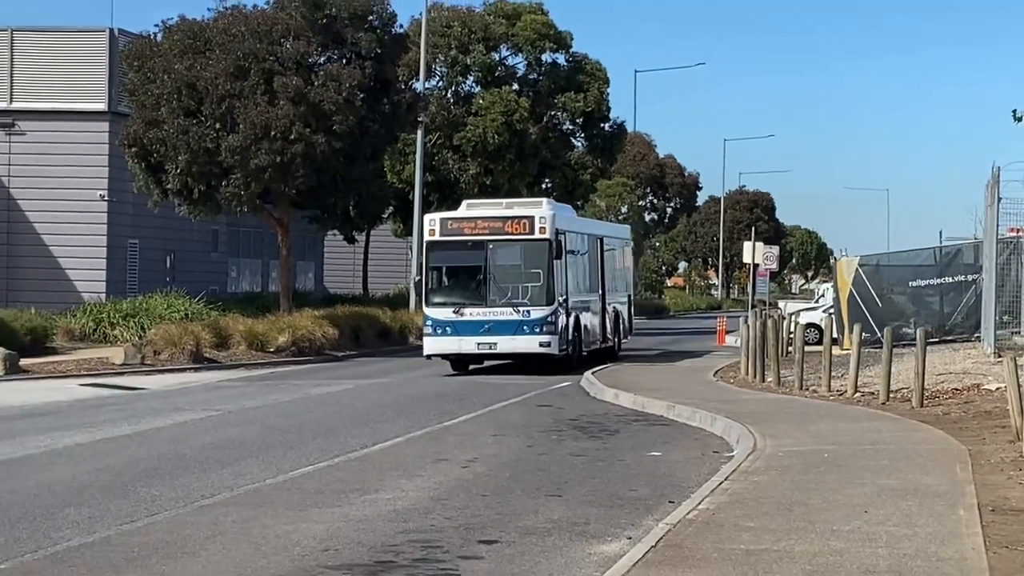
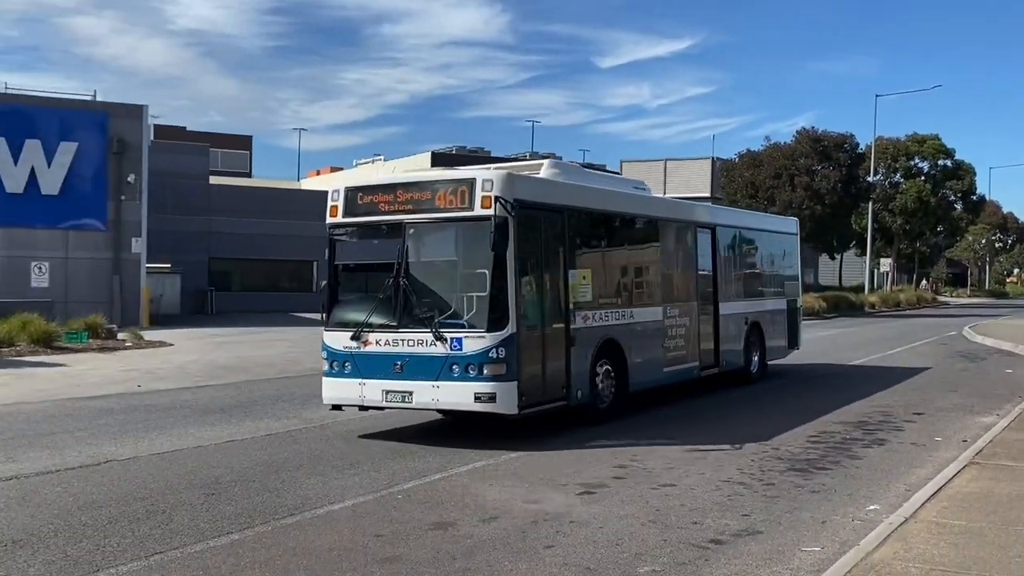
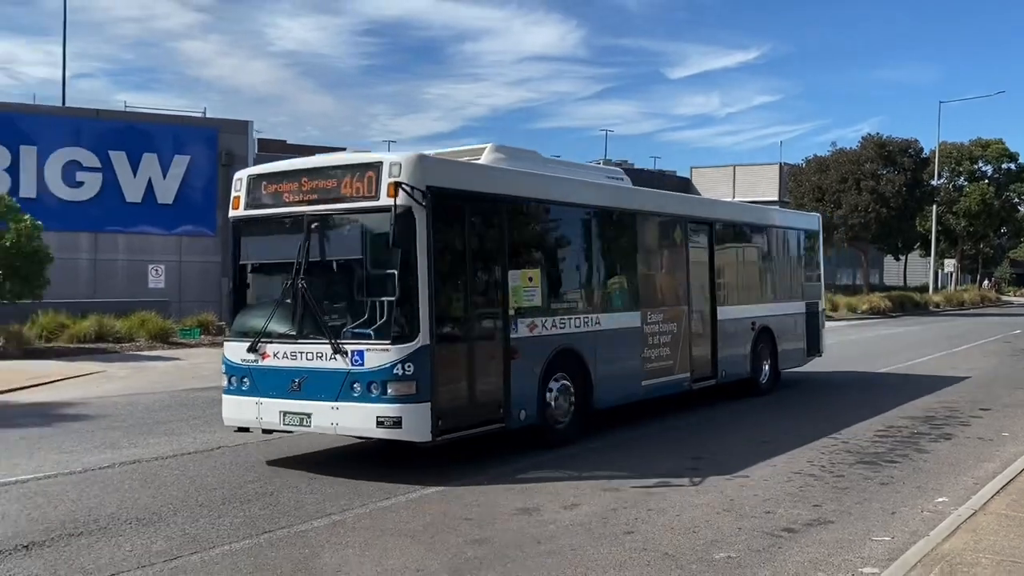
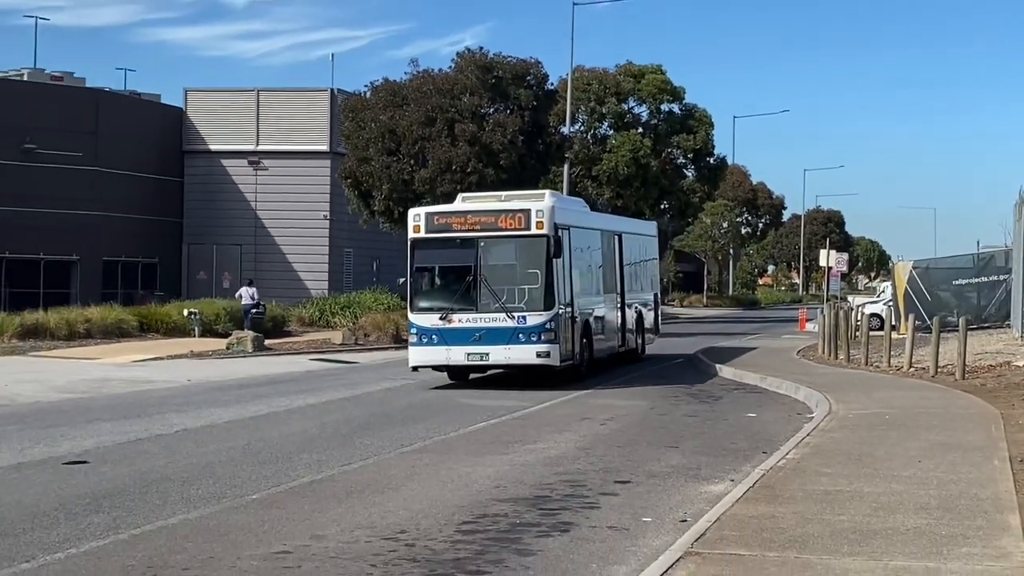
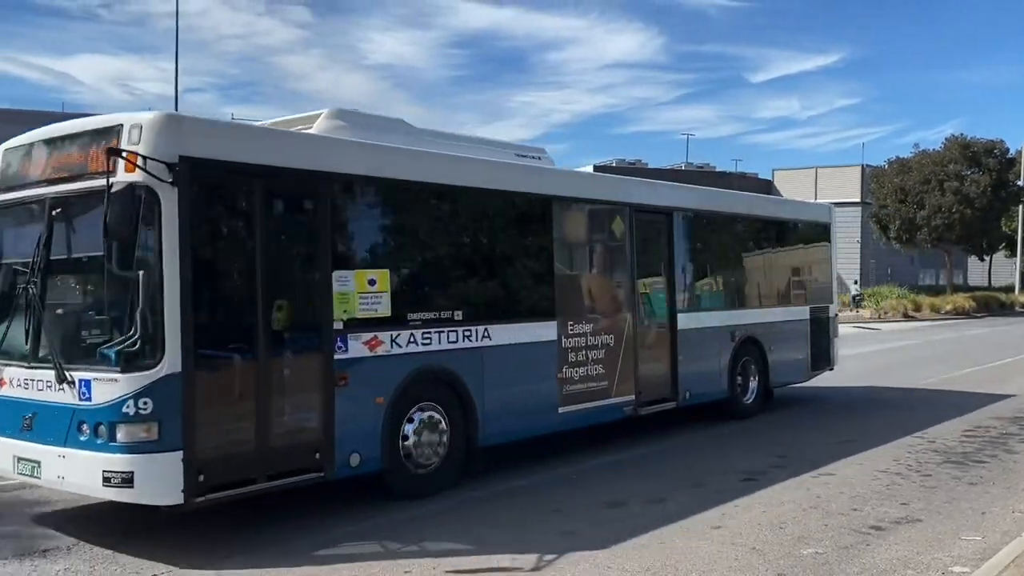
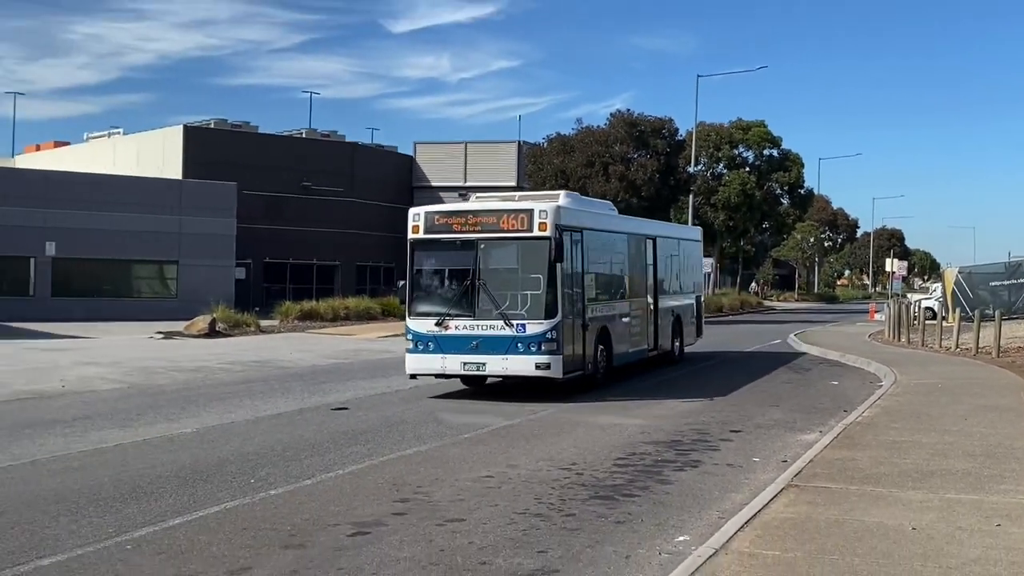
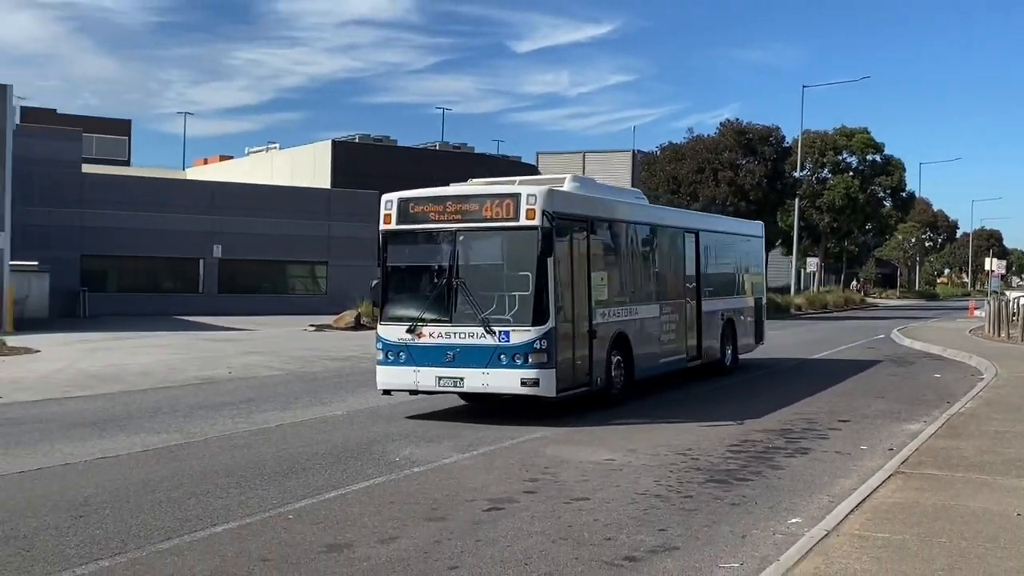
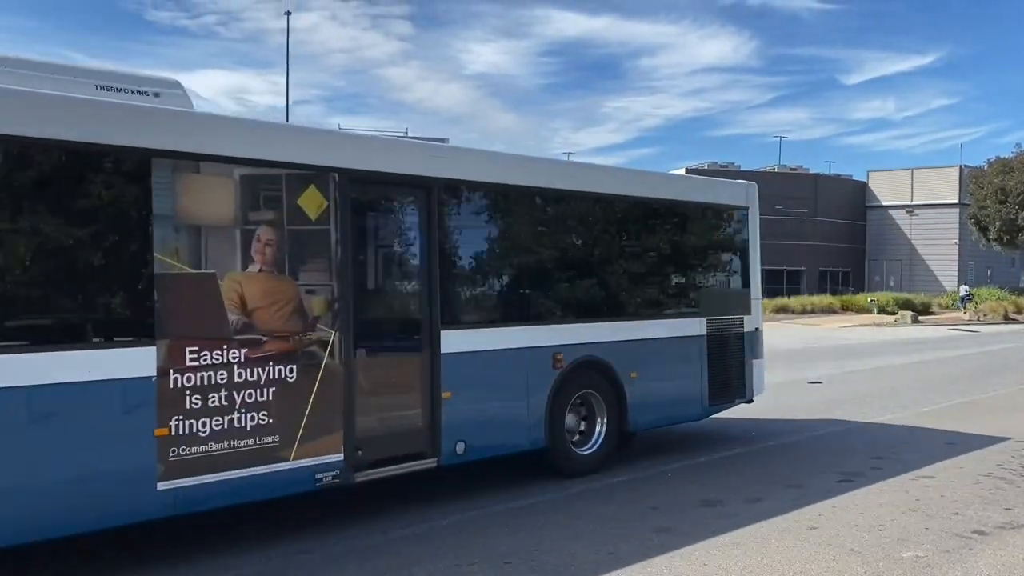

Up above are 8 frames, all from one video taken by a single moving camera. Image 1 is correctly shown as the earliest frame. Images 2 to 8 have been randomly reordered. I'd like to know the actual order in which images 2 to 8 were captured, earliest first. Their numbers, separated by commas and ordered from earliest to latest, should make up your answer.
4, 6, 7, 2, 3, 5, 8
